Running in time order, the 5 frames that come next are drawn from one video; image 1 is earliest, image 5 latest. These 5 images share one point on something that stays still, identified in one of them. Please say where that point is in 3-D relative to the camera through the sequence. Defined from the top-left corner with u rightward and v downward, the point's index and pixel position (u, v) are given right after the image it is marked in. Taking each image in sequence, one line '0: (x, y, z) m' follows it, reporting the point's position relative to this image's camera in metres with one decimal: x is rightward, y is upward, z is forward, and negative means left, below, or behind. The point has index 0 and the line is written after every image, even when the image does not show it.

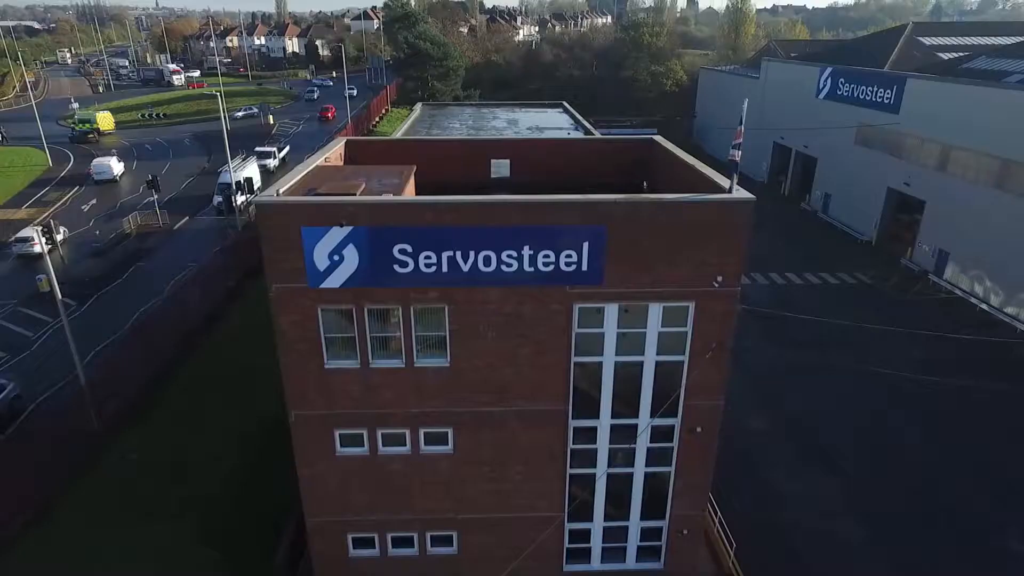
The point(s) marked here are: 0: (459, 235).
0: (-0.8, +0.8, +10.3) m
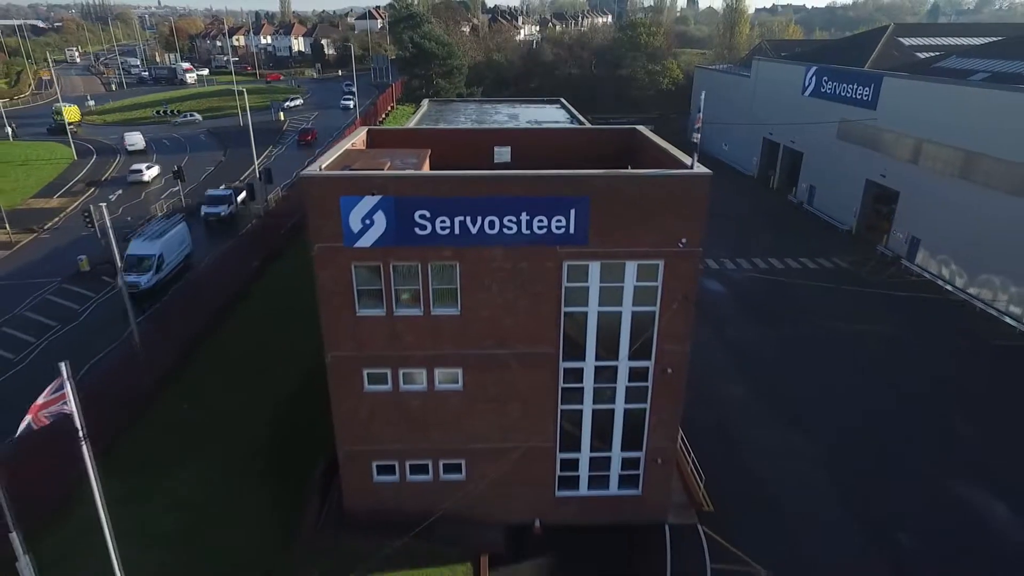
0: (-0.8, +1.6, +12.5) m
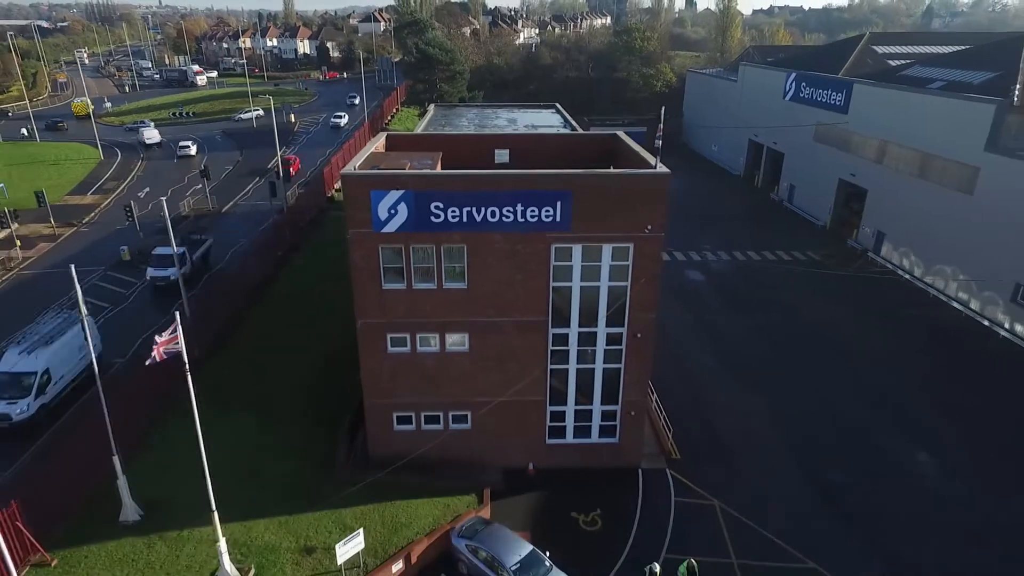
0: (-0.9, +2.1, +15.5) m
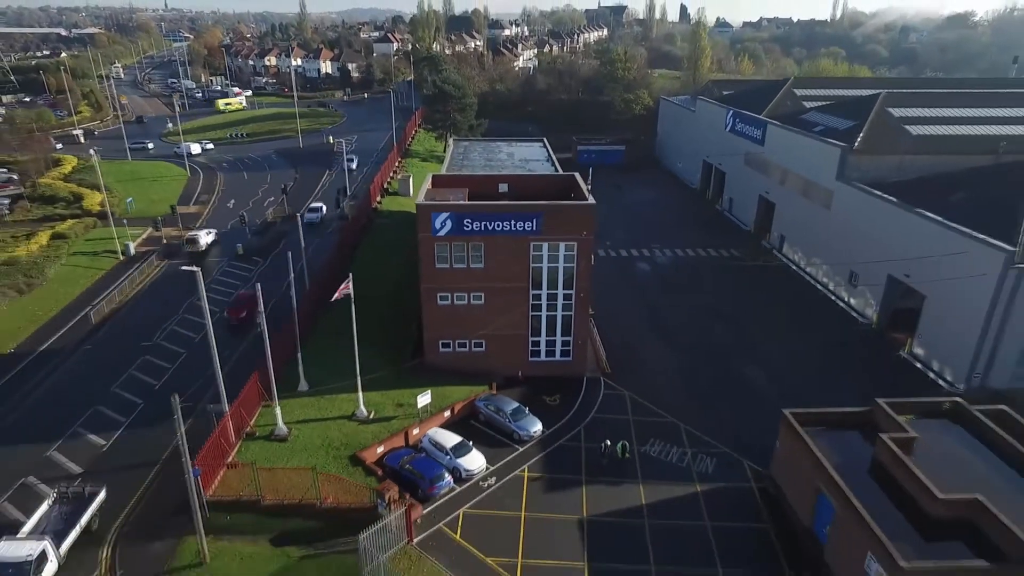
0: (-1.0, +3.0, +28.3) m
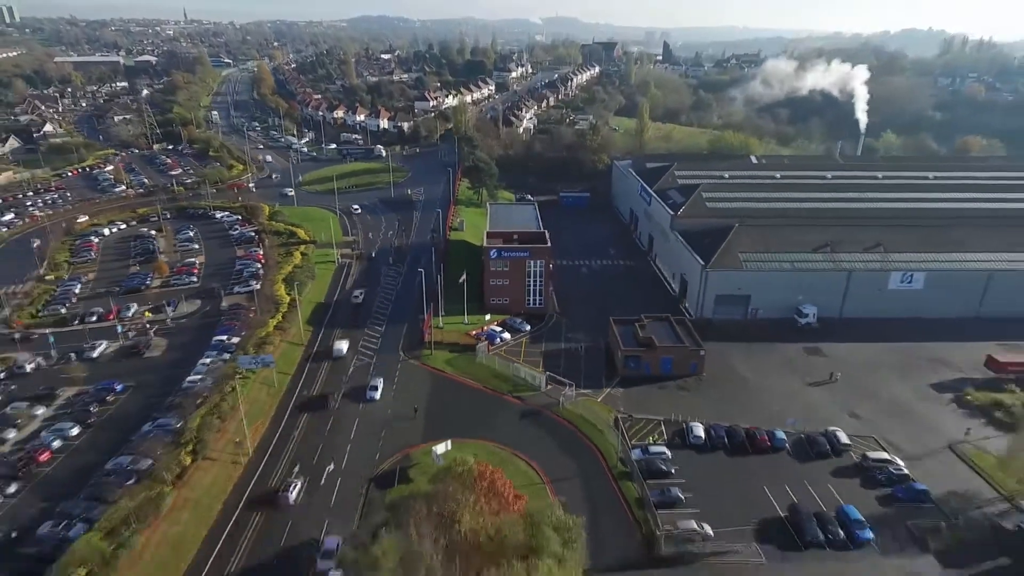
0: (-0.1, +4.1, +75.3) m
